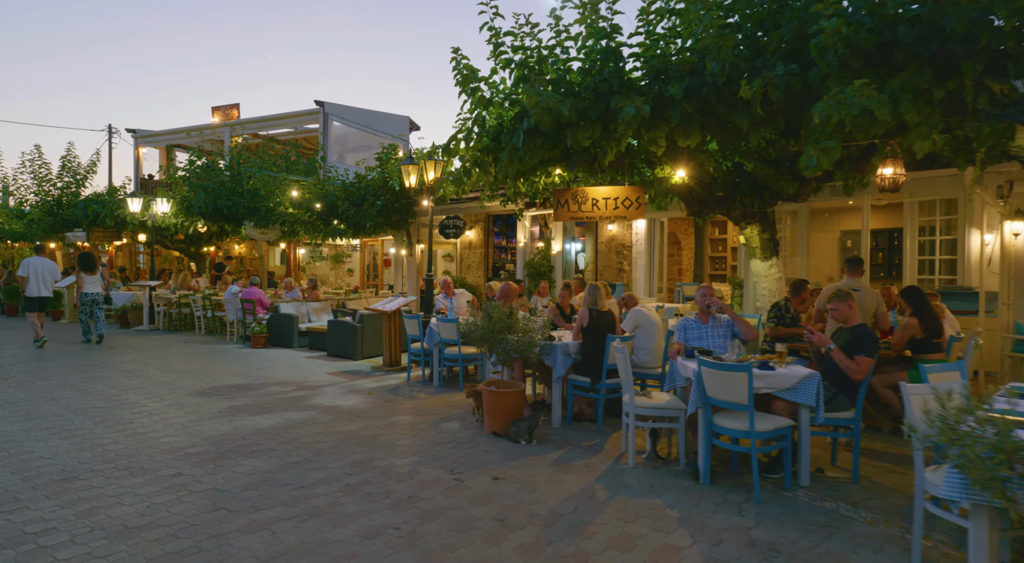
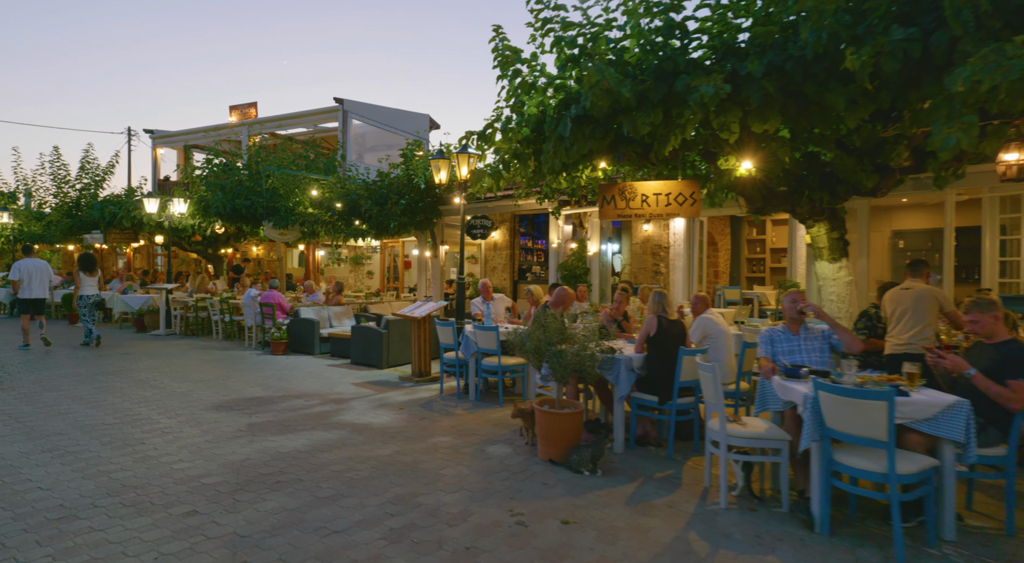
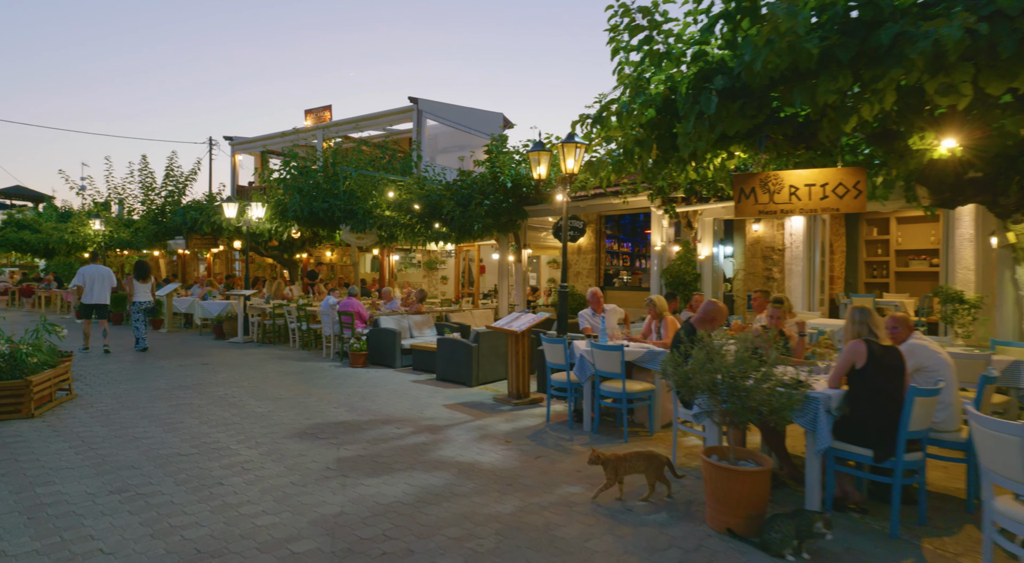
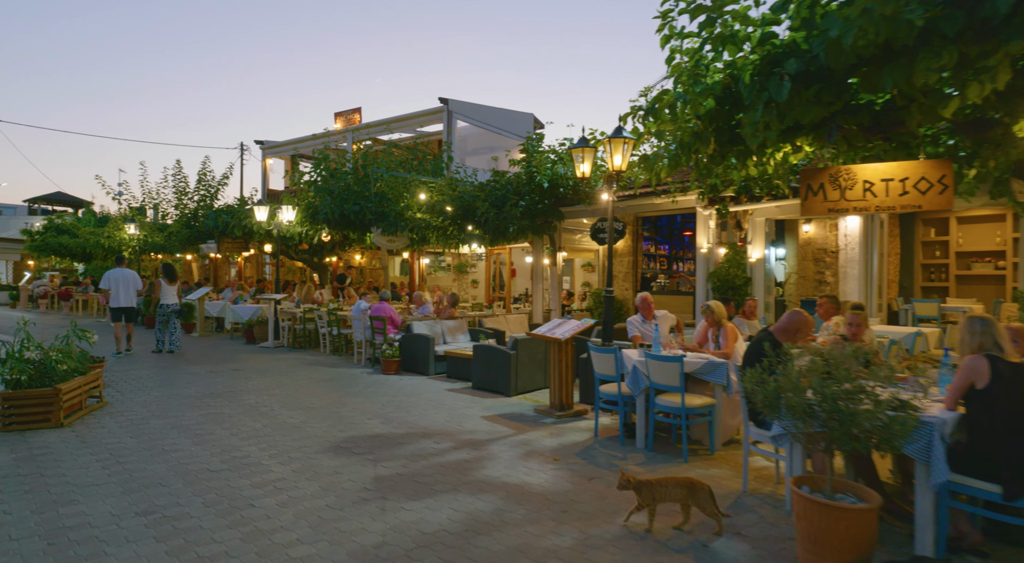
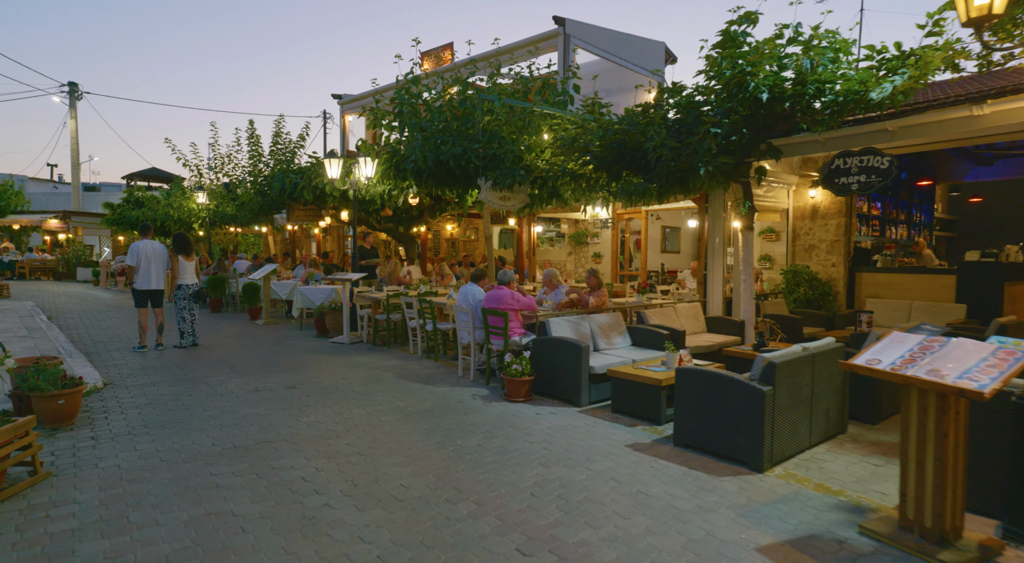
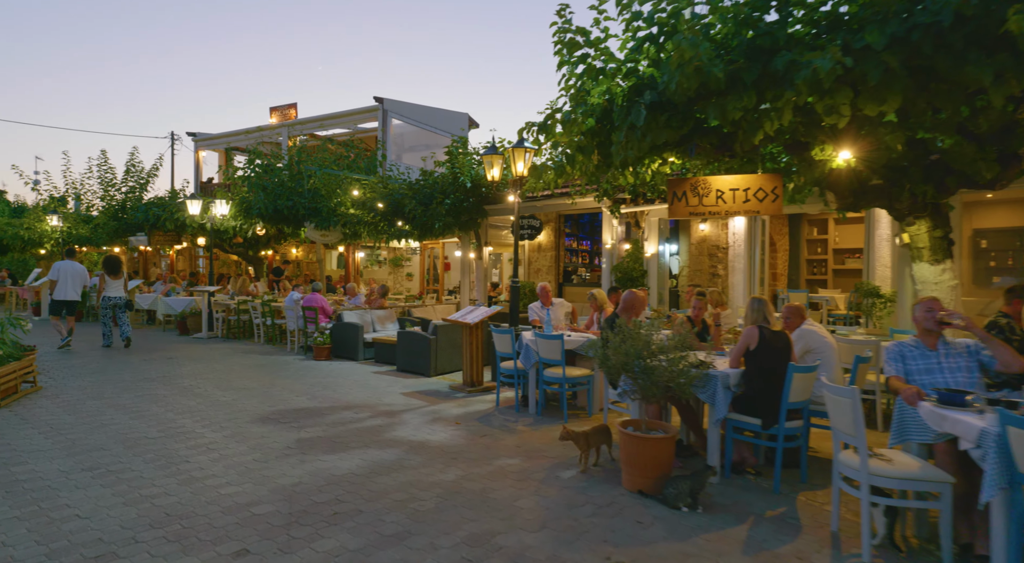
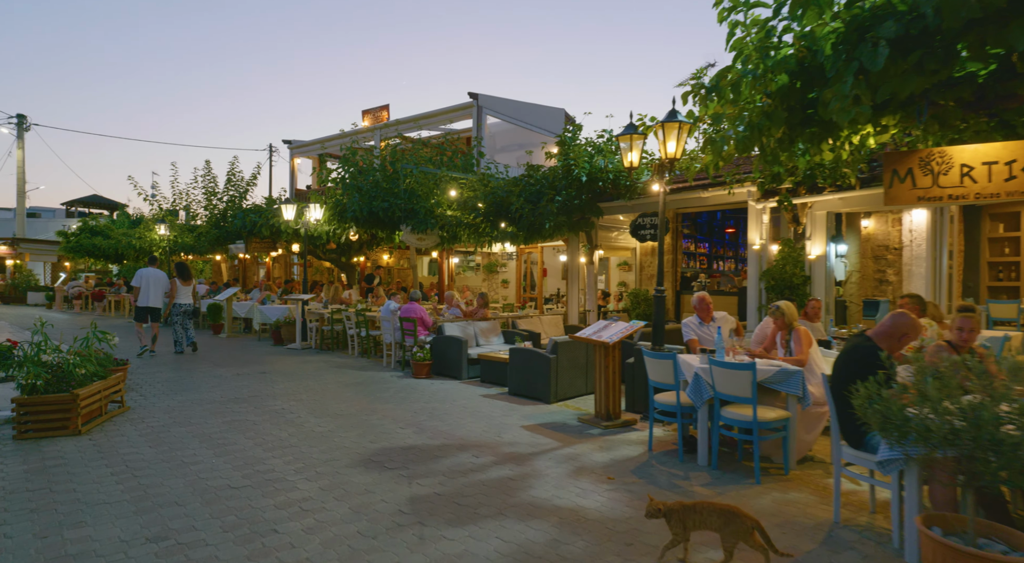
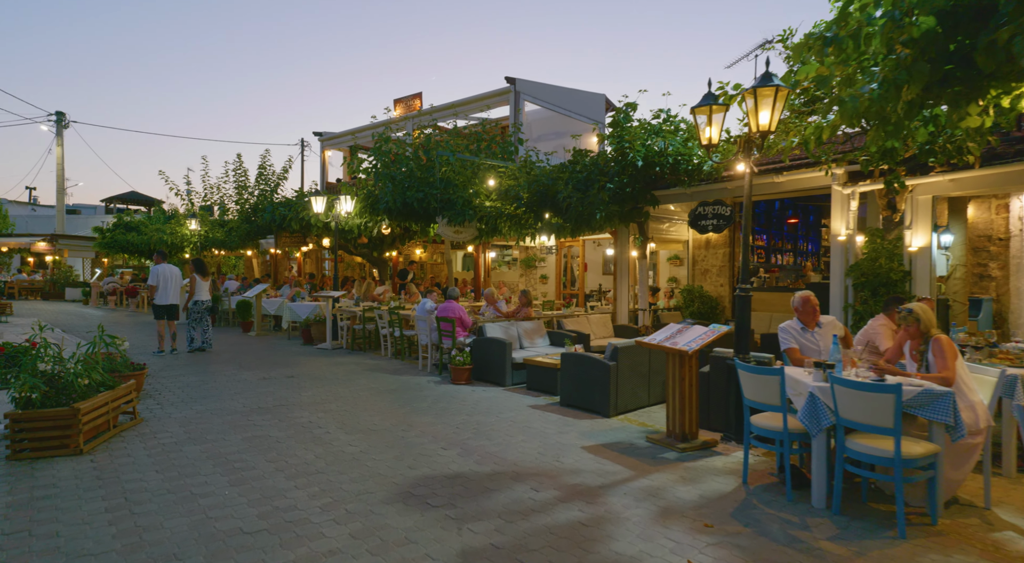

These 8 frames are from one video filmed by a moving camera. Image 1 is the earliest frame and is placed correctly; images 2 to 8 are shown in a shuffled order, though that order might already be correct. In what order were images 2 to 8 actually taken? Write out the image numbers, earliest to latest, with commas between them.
2, 6, 3, 4, 7, 8, 5
